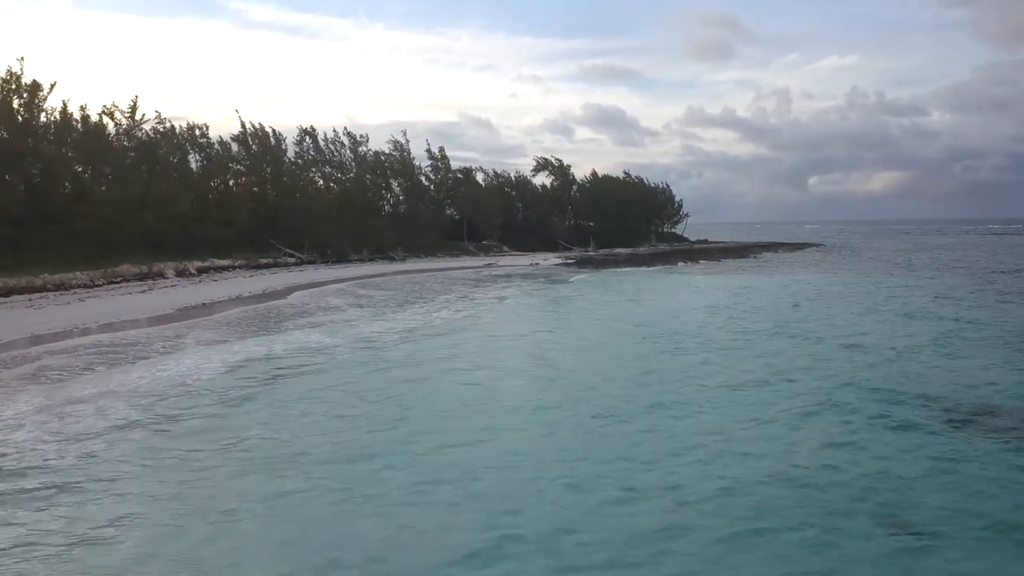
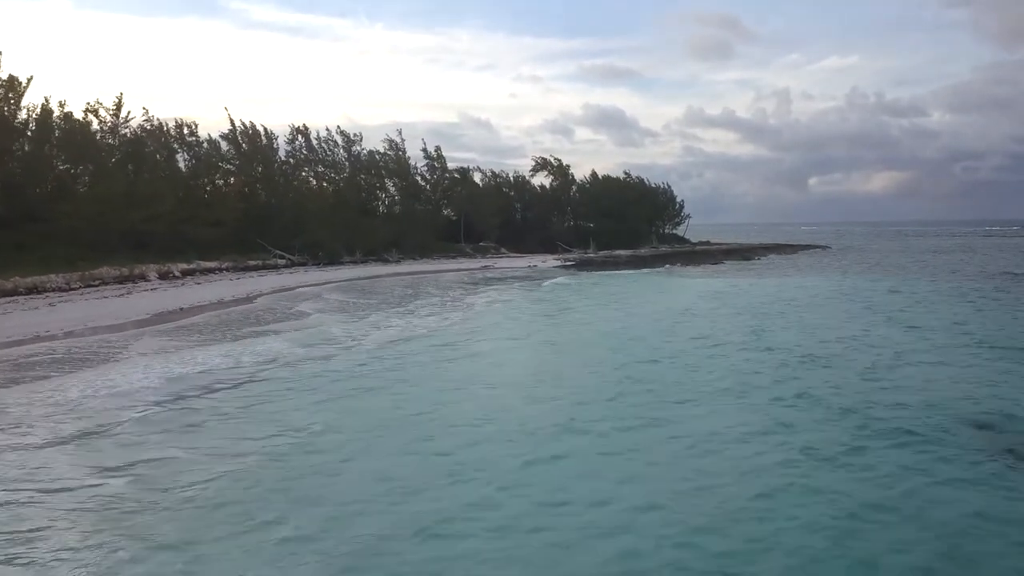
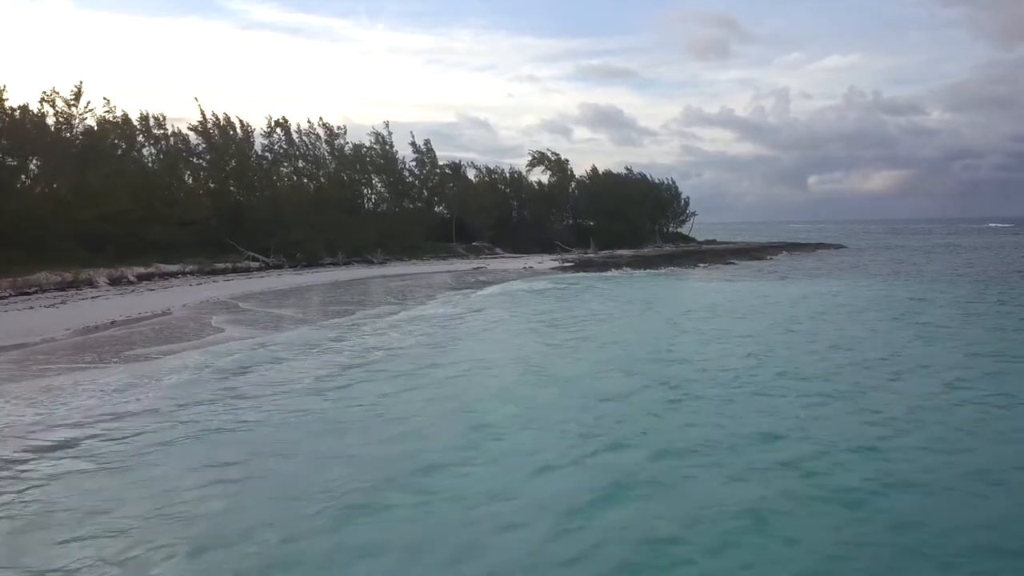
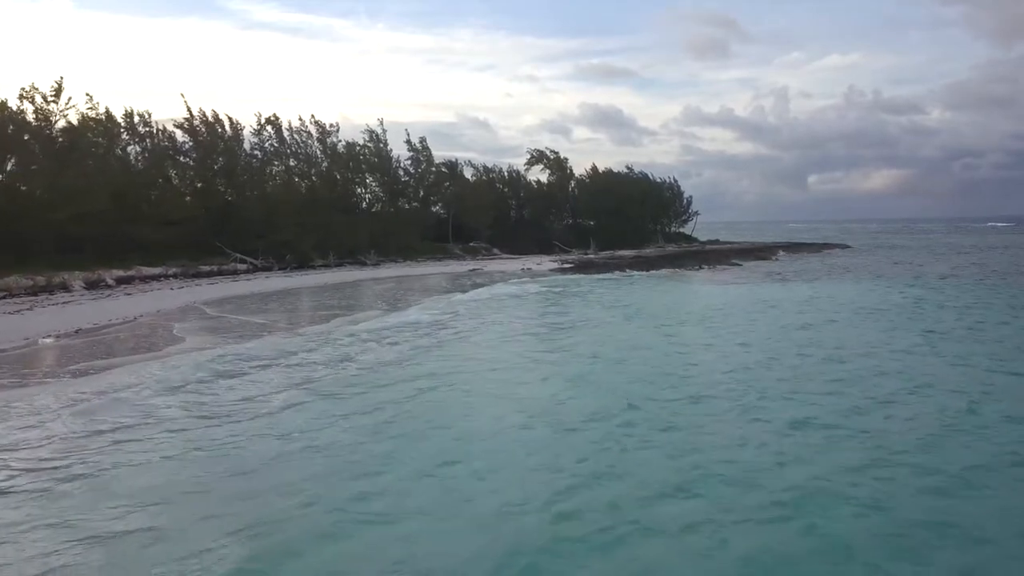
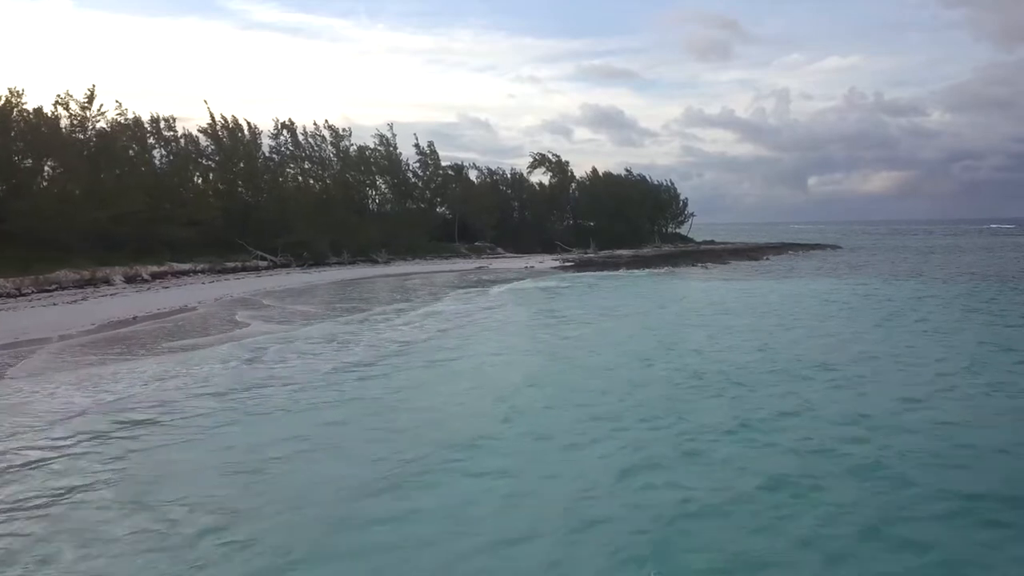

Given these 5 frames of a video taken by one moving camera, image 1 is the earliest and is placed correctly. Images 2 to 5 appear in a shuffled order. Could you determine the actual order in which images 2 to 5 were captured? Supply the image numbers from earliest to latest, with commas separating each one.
2, 5, 3, 4
